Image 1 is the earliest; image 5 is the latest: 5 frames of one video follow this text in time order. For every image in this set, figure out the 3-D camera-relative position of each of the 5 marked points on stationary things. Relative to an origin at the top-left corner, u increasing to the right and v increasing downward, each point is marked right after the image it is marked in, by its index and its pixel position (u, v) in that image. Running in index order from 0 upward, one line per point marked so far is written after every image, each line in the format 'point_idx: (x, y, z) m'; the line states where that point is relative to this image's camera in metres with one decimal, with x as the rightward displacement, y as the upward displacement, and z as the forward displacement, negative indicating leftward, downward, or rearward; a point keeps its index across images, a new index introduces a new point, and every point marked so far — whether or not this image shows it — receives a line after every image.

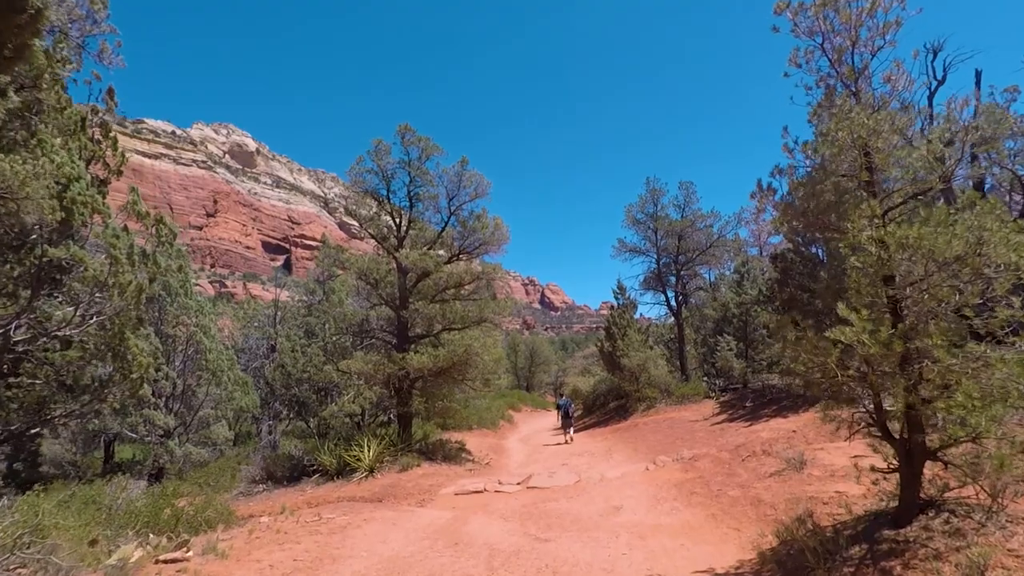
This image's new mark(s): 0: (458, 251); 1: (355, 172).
0: (-1.4, +1.0, +14.0) m
1: (-4.1, +3.0, +13.8) m
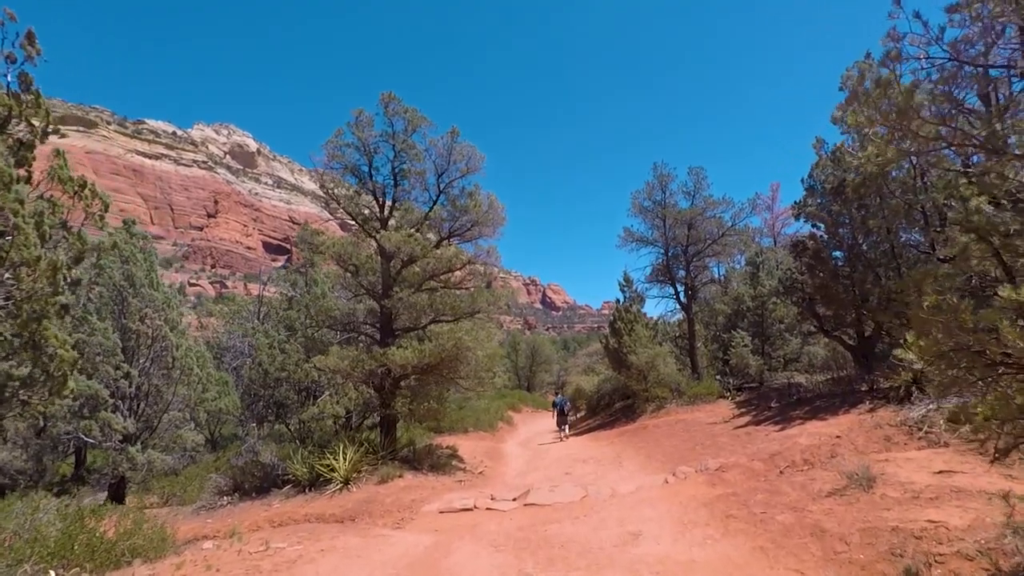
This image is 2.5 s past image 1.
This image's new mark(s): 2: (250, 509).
0: (-1.5, +1.3, +12.5) m
1: (-4.2, +3.3, +12.3) m
2: (-5.0, -4.2, +10.1) m
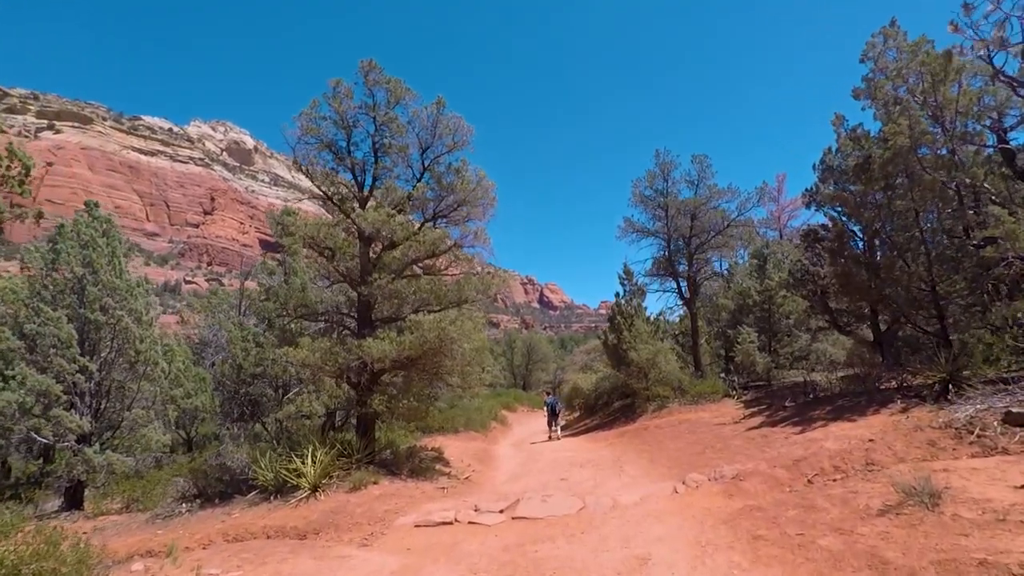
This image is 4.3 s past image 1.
0: (-1.7, +1.6, +11.4) m
1: (-4.4, +3.6, +11.2) m
2: (-5.2, -4.0, +9.0) m
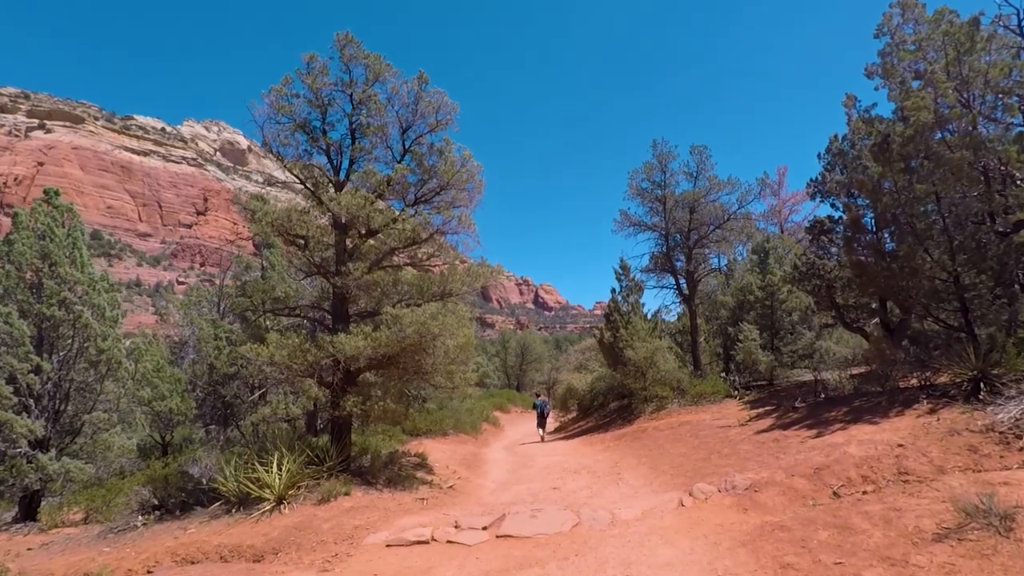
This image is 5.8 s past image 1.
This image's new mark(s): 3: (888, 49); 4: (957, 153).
0: (-1.9, +1.7, +10.6) m
1: (-4.6, +3.8, +10.3) m
2: (-5.4, -3.8, +8.1) m
3: (+7.3, +4.6, +10.2) m
4: (+7.3, +2.2, +8.6) m
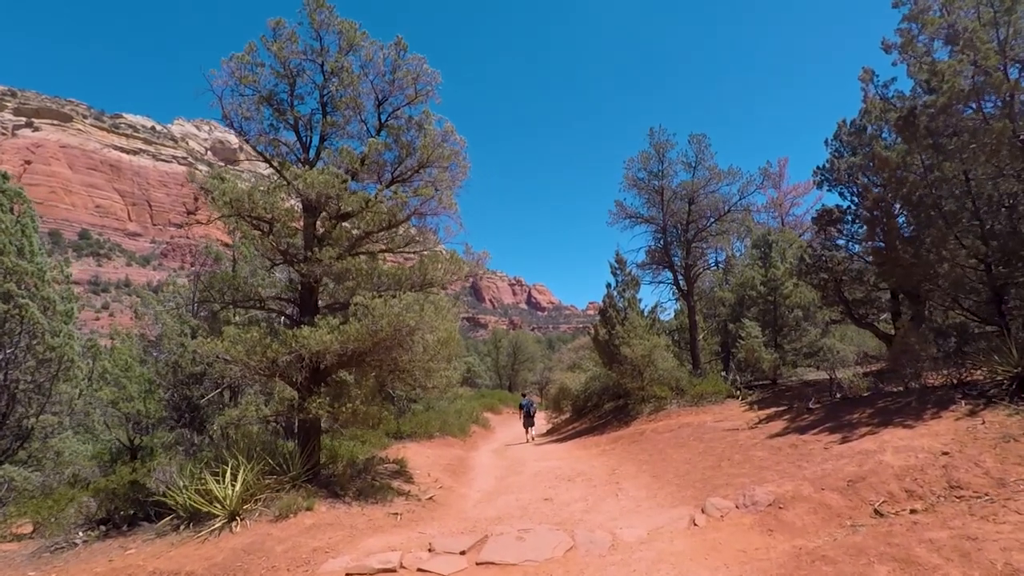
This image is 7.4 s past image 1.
0: (-2.2, +1.9, +9.6) m
1: (-4.8, +4.0, +9.3) m
2: (-5.6, -3.6, +7.1) m
3: (+7.1, +4.8, +9.3) m
4: (+7.1, +2.4, +7.8) m
